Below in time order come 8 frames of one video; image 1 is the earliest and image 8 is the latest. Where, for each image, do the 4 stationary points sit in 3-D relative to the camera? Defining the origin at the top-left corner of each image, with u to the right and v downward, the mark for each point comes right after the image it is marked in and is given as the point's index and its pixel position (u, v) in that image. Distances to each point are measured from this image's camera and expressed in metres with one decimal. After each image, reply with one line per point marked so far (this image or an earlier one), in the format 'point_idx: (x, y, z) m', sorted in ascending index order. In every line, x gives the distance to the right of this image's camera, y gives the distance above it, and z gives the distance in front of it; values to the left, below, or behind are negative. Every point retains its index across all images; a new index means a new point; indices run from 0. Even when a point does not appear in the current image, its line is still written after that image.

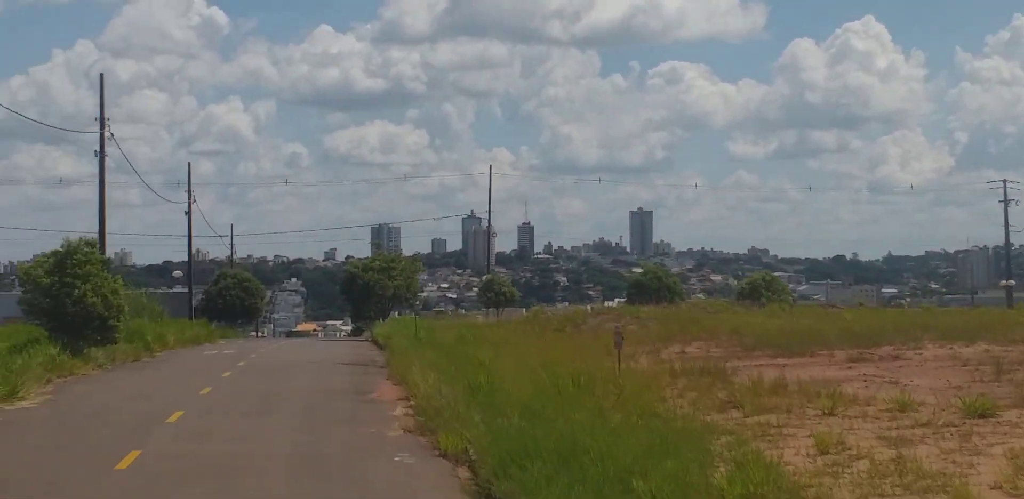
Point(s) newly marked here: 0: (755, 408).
0: (+2.6, -1.7, +14.9) m
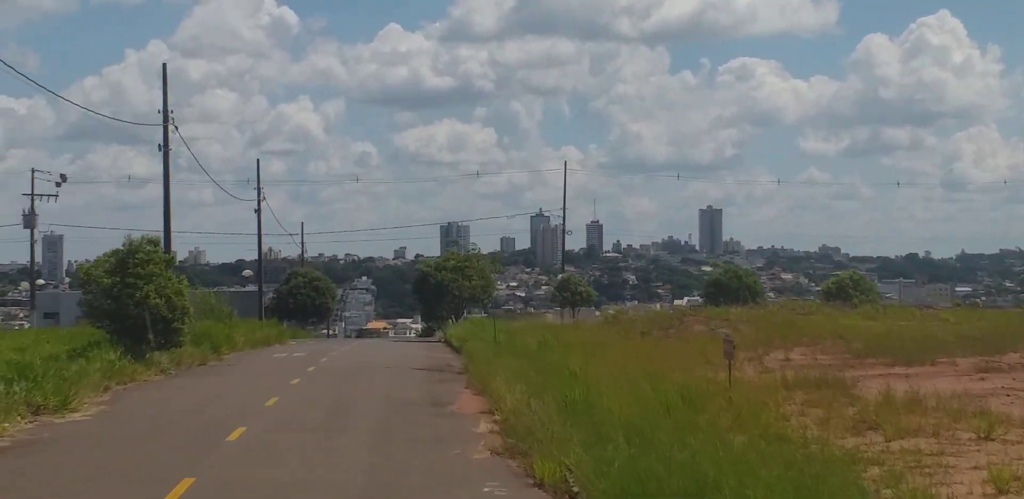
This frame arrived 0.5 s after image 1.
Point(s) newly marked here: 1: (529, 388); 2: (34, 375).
0: (+3.6, -1.7, +12.9) m
1: (+0.2, -1.7, +16.6) m
2: (-6.4, -1.7, +18.7) m
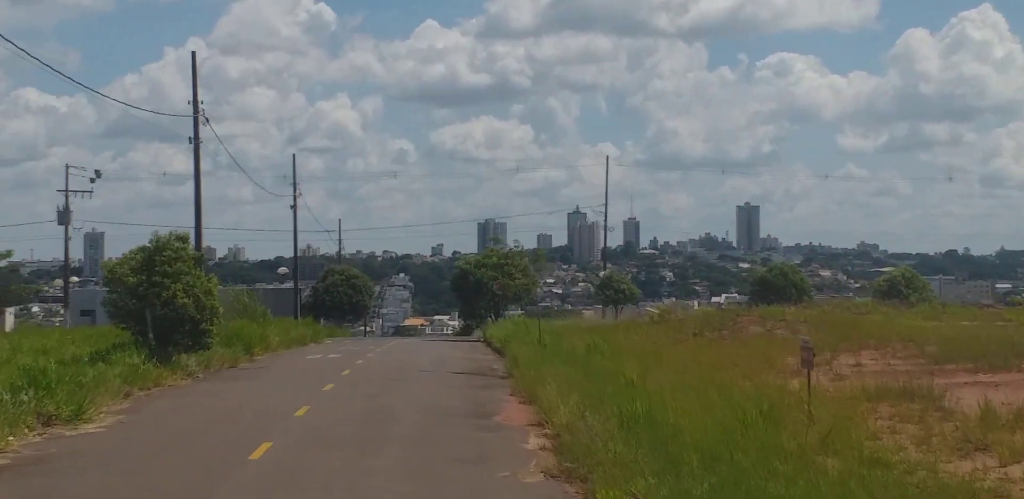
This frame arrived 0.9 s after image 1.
0: (+4.0, -1.6, +11.3) m
1: (+0.8, -1.6, +15.1) m
2: (-5.8, -1.7, +17.4) m
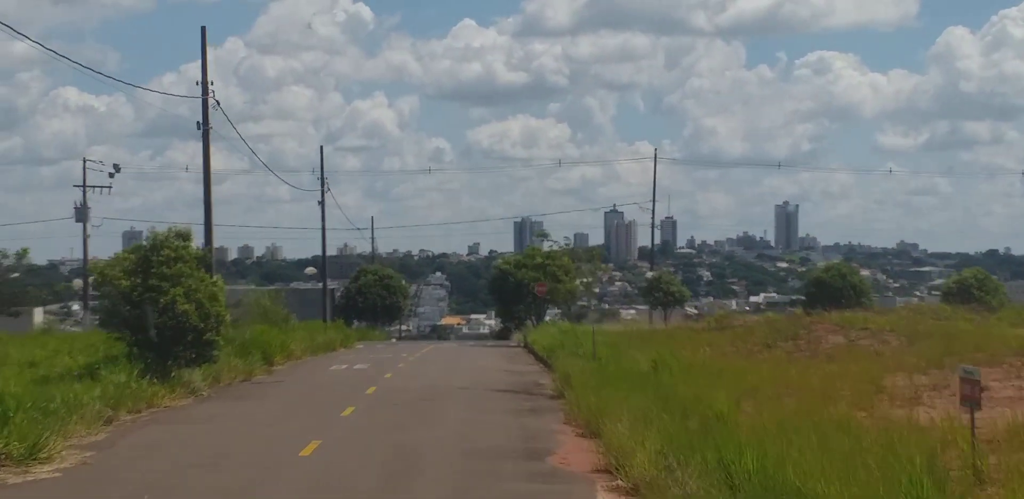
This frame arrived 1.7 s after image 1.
0: (+4.5, -1.7, +7.9) m
1: (+1.3, -1.6, +11.7) m
2: (-5.2, -1.6, +14.2) m
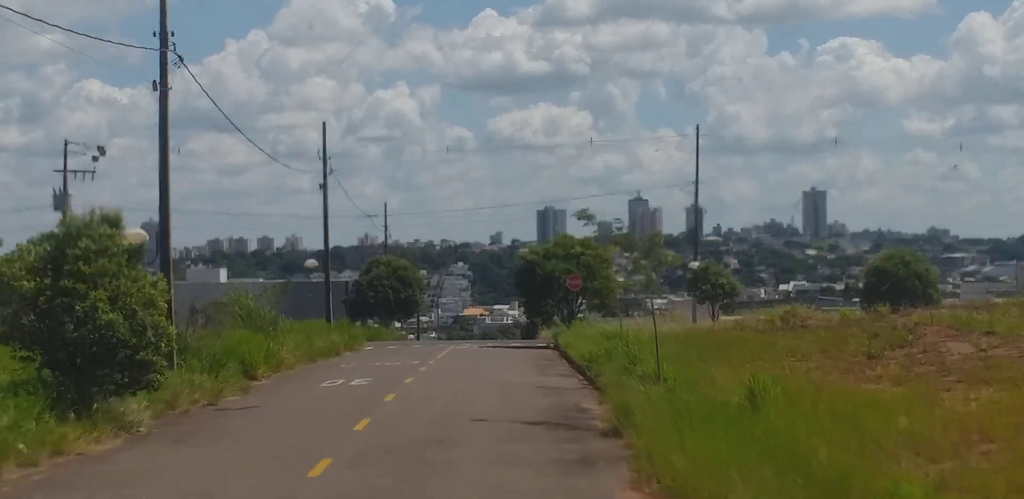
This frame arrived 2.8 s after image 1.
0: (+4.7, -1.6, +2.3) m
1: (+1.6, -1.5, +6.3) m
2: (-4.9, -1.6, +8.8) m
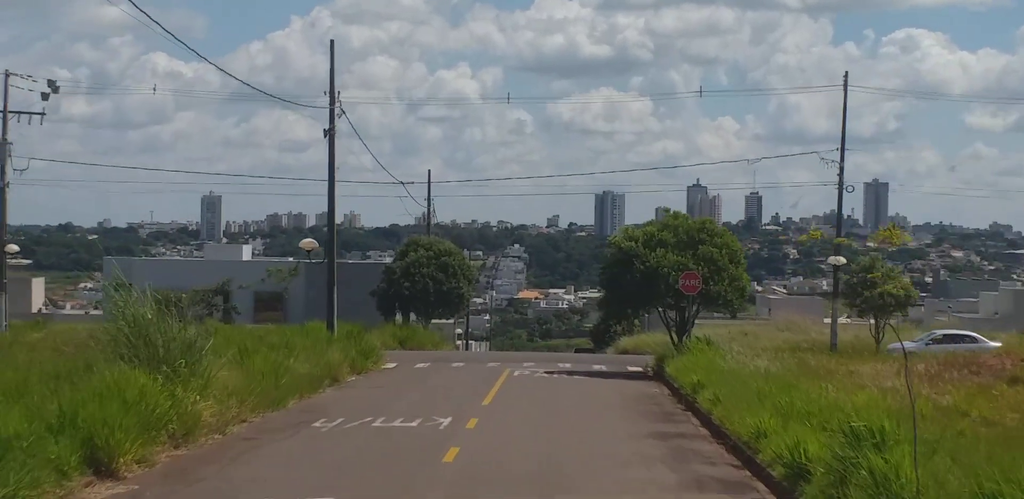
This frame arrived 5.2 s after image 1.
0: (+4.8, -1.8, -11.0) m
1: (+1.9, -1.6, -7.0) m
2: (-4.5, -1.5, -4.1) m
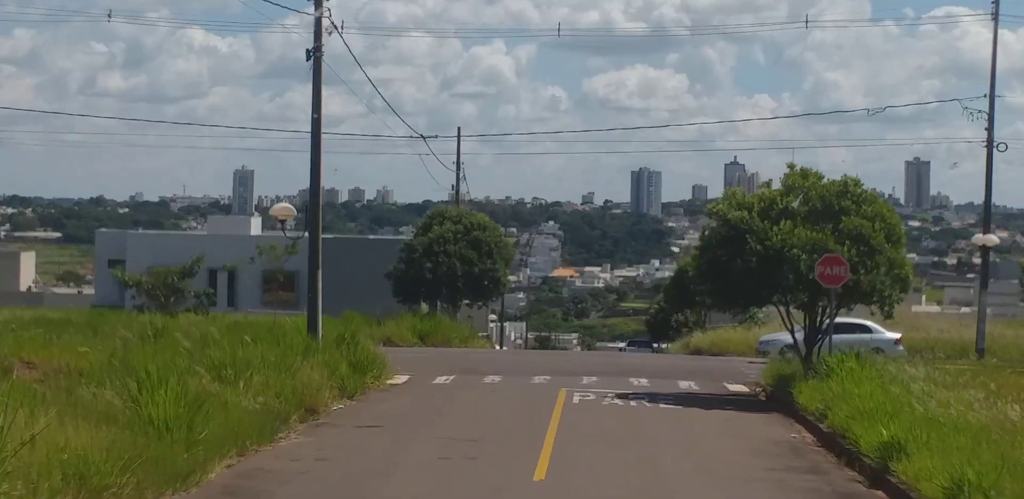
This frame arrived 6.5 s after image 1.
0: (+4.7, -2.1, -19.6) m
1: (+1.9, -1.8, -15.5) m
2: (-4.4, -1.6, -12.5) m
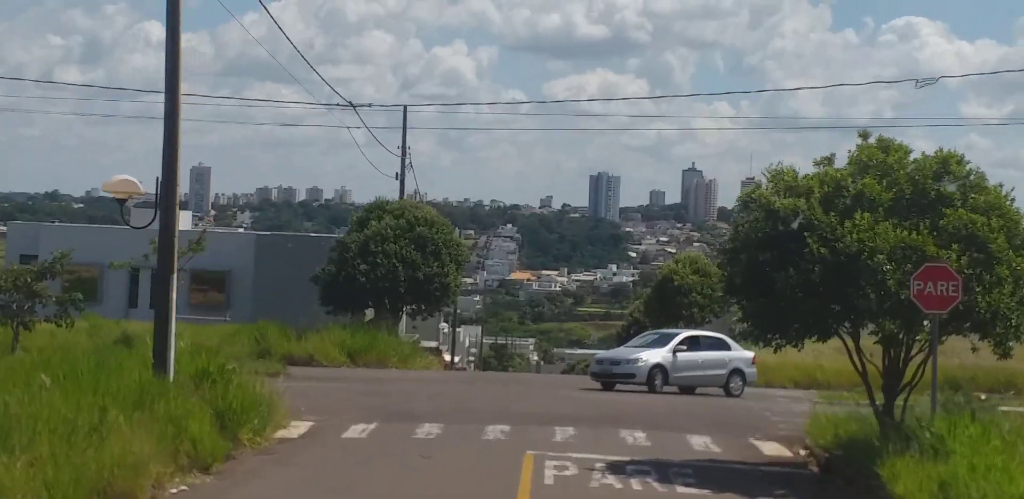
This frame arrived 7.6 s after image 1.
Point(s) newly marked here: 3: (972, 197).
0: (+5.3, -2.1, -26.1) m
1: (+2.4, -1.8, -22.0) m
2: (-4.0, -1.4, -19.3) m
3: (+4.6, +0.5, +13.6) m
